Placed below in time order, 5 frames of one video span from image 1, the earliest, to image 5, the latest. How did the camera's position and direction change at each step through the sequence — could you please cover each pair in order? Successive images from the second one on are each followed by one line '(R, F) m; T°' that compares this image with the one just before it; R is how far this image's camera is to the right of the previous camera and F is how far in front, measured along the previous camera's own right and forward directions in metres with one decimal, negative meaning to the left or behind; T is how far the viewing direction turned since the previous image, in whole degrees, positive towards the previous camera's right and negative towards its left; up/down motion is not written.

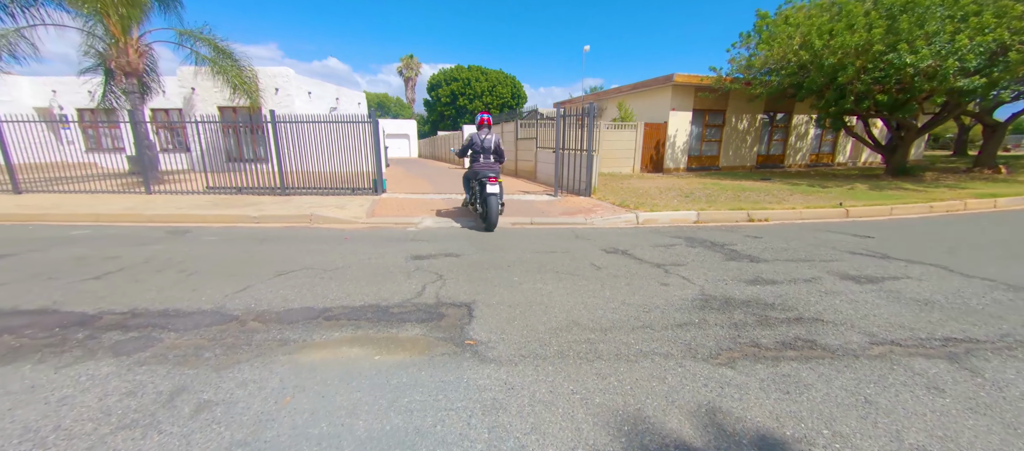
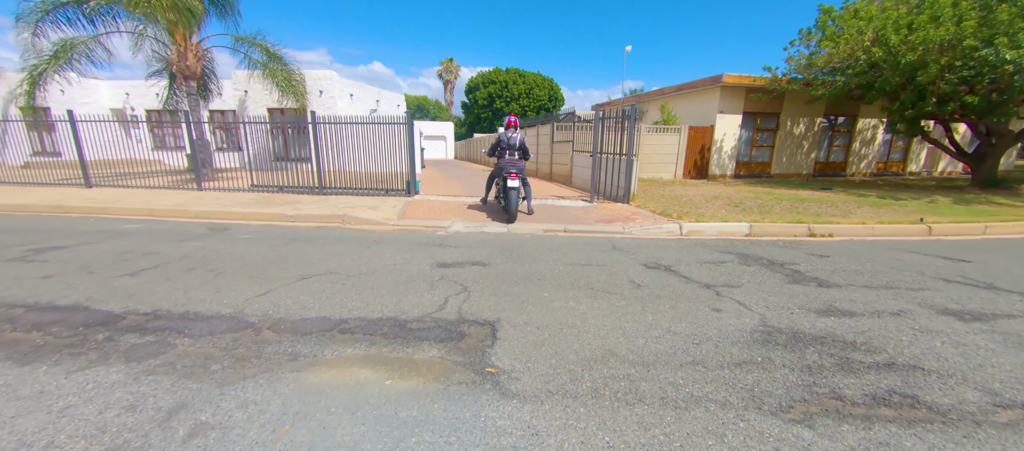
(0.0, +0.3) m; -5°
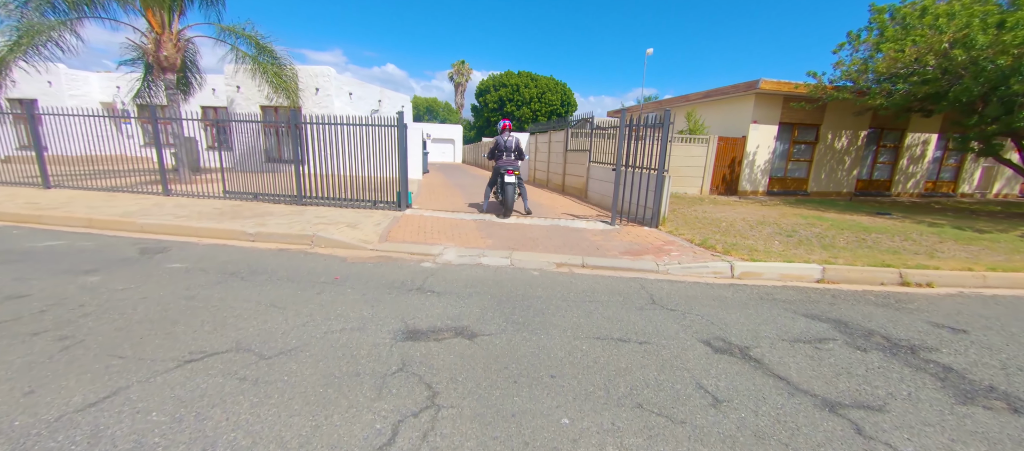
(0.0, +1.3) m; -1°
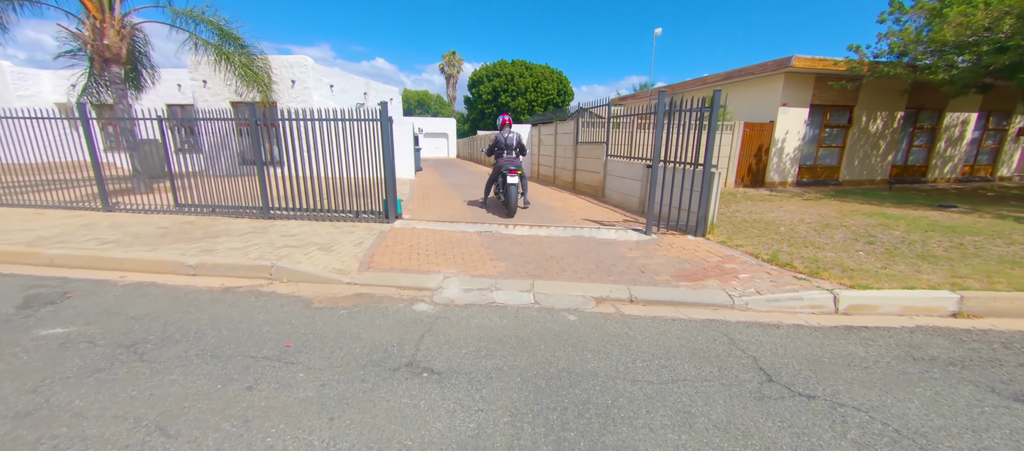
(-0.3, +1.3) m; +1°
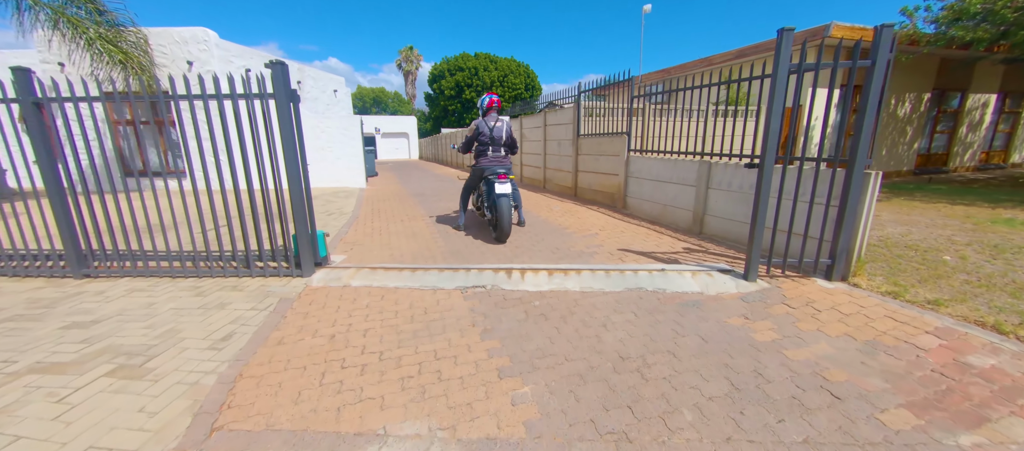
(-0.4, +2.6) m; +5°
